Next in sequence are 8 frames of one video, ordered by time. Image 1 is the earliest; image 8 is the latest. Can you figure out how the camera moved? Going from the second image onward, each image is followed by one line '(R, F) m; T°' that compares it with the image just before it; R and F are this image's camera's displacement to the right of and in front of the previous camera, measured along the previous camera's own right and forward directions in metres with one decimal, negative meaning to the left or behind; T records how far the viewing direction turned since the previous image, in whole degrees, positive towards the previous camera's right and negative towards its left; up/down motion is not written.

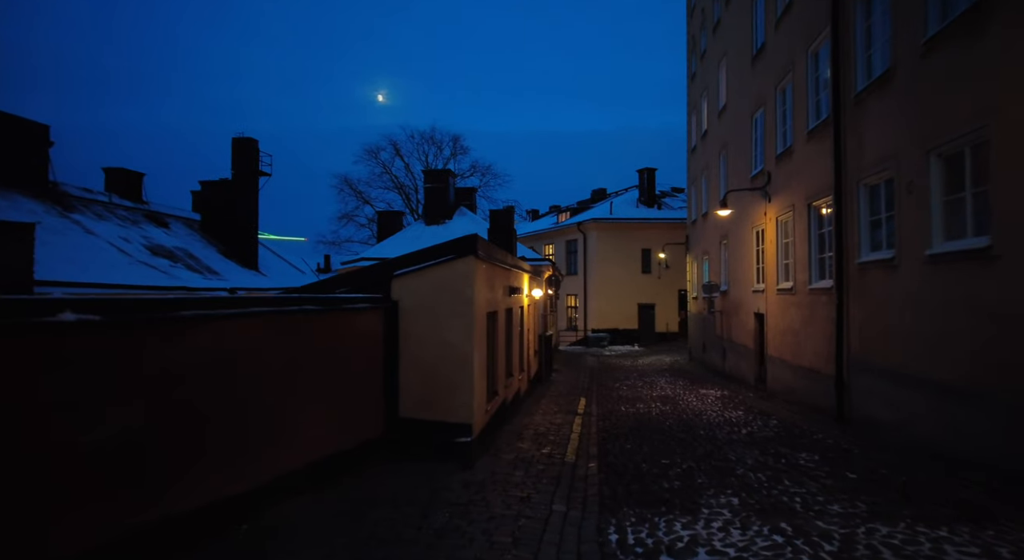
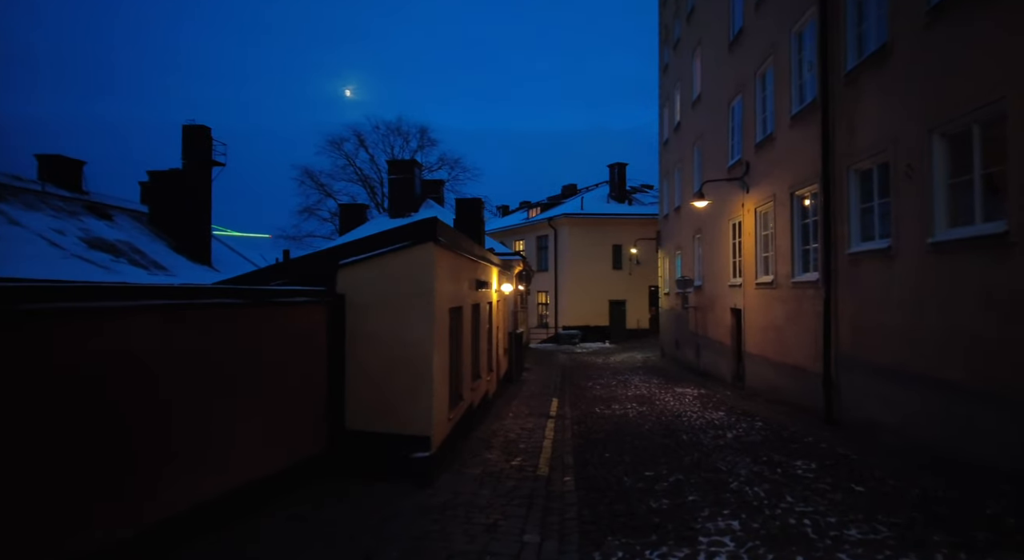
(0.0, +0.8) m; +3°
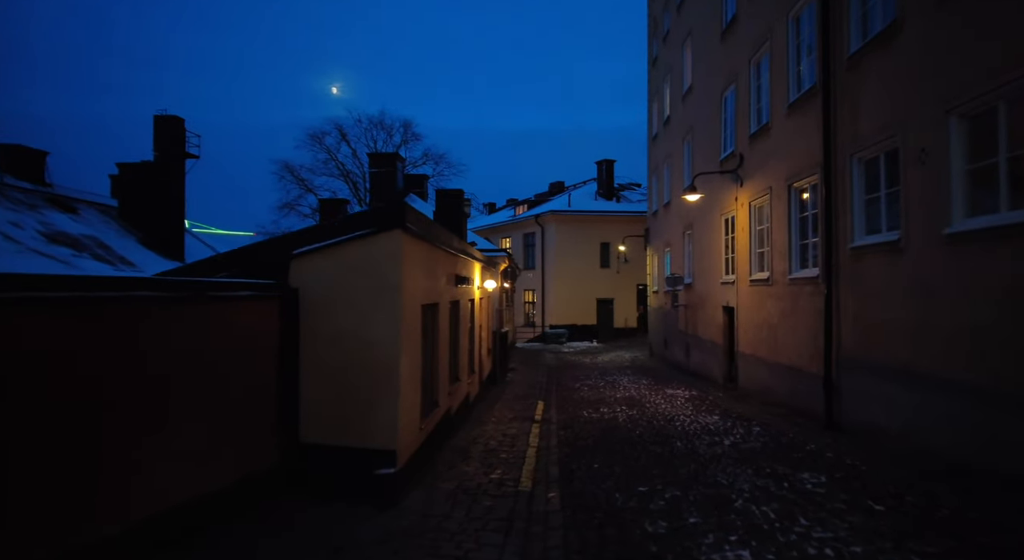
(+0.1, +0.7) m; +1°
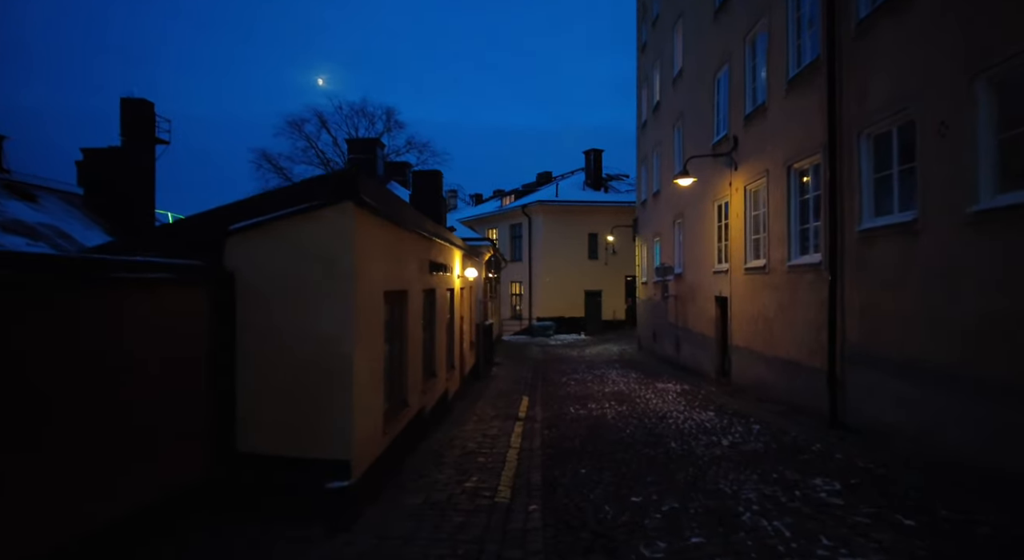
(+0.1, +0.7) m; +1°
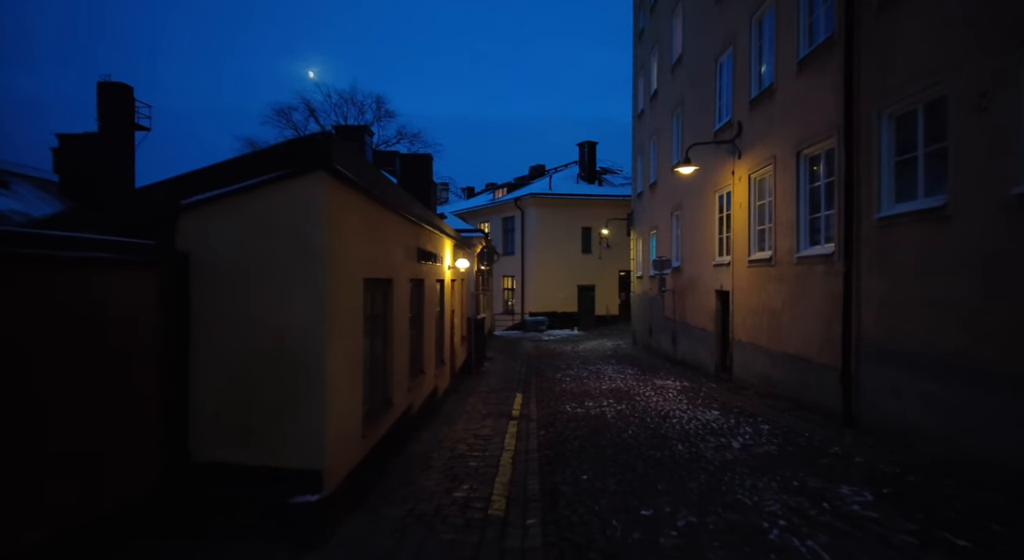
(0.0, +0.6) m; +1°
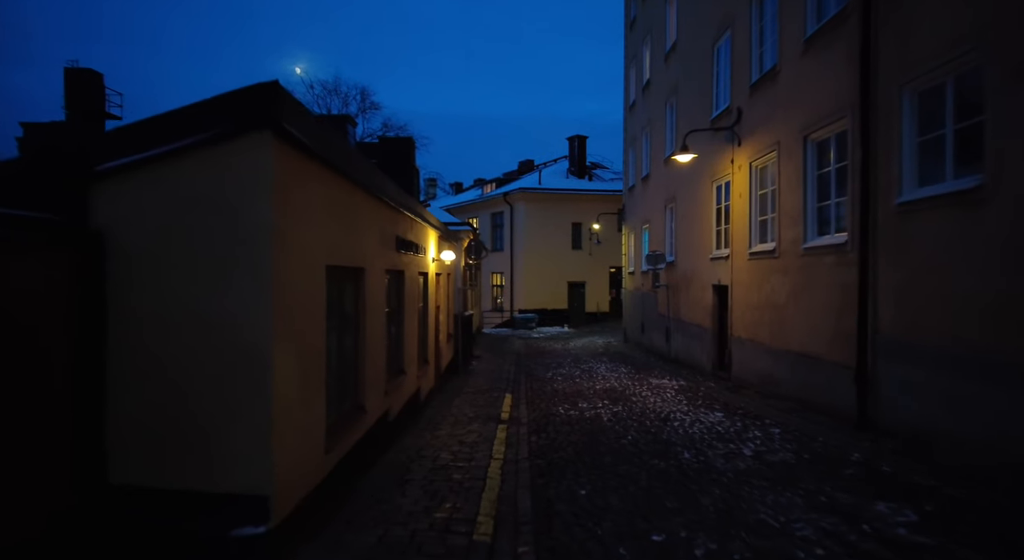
(0.0, +0.7) m; +1°
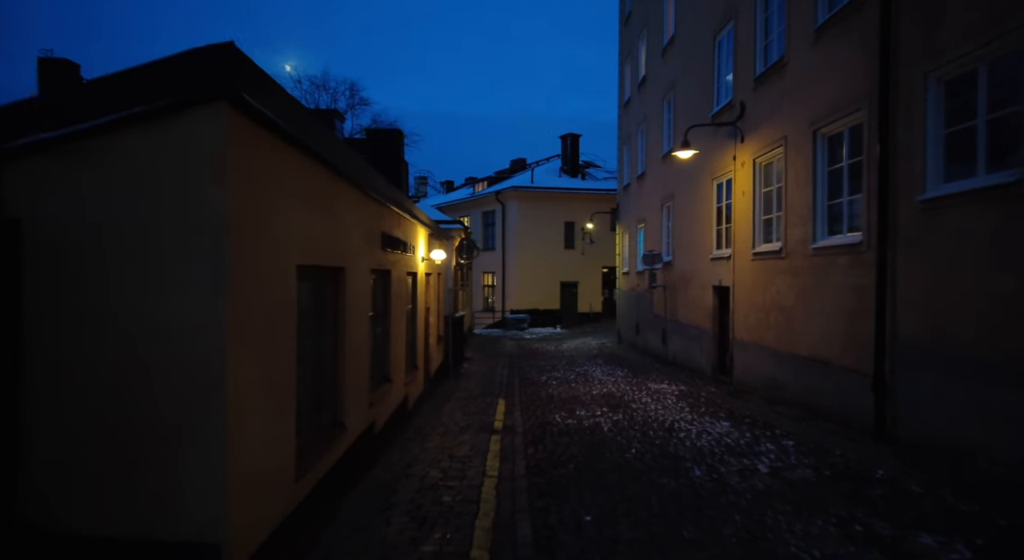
(-0.1, +0.5) m; +1°
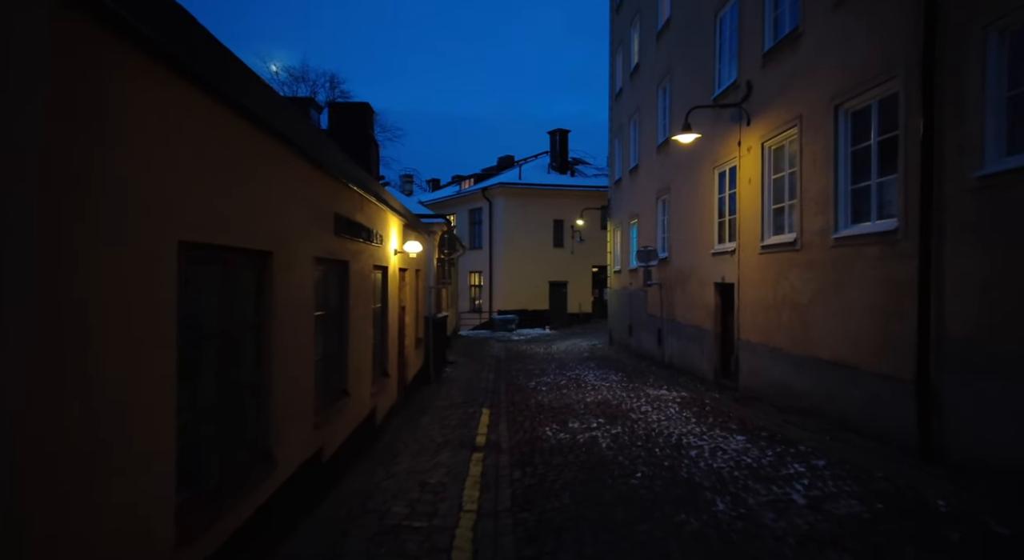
(0.0, +1.0) m; +1°
